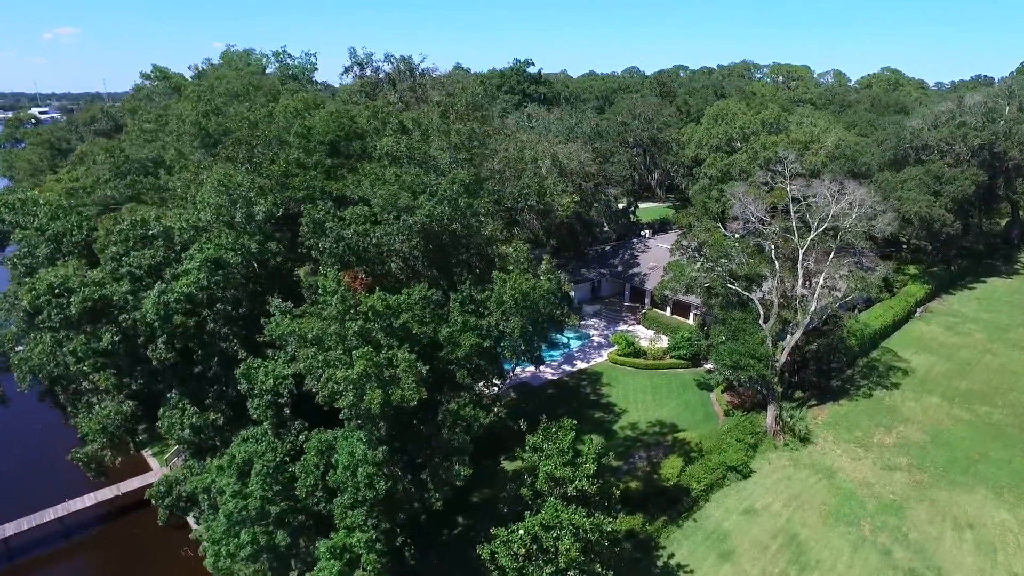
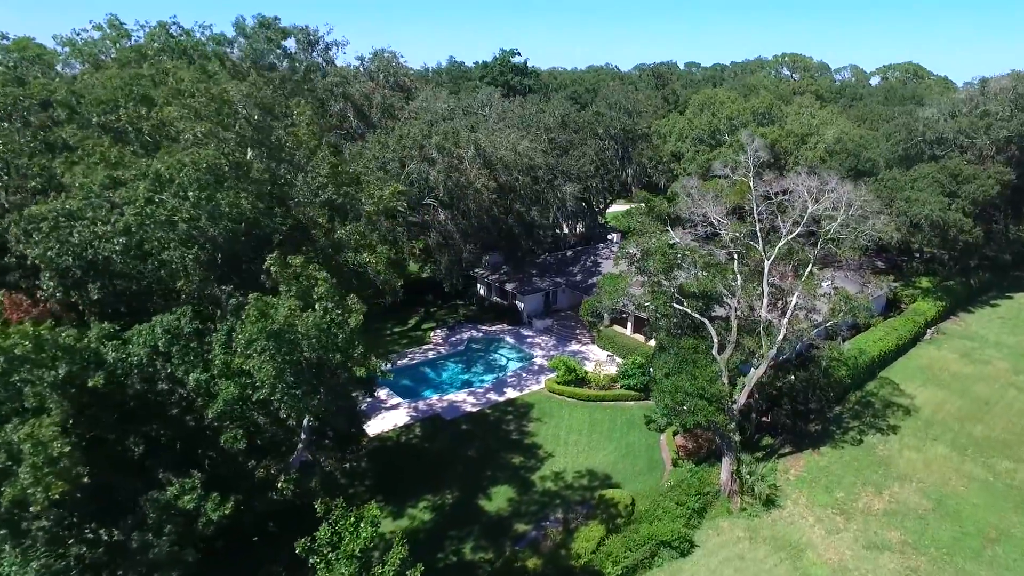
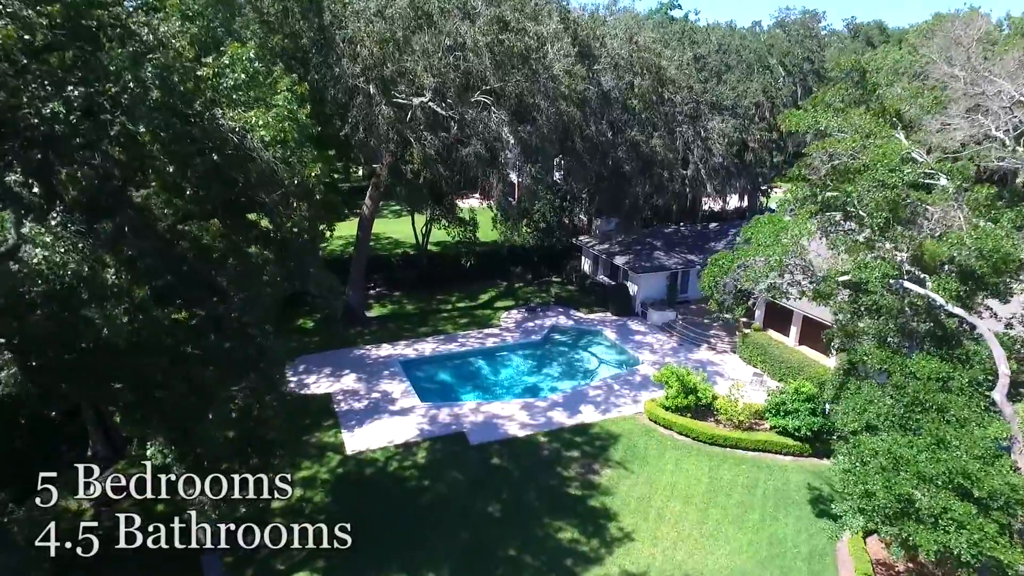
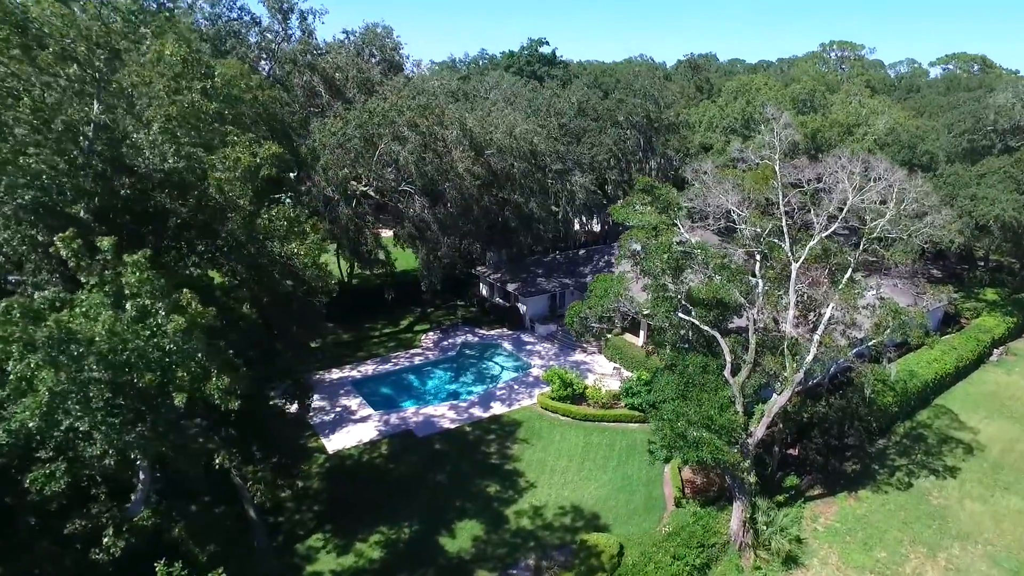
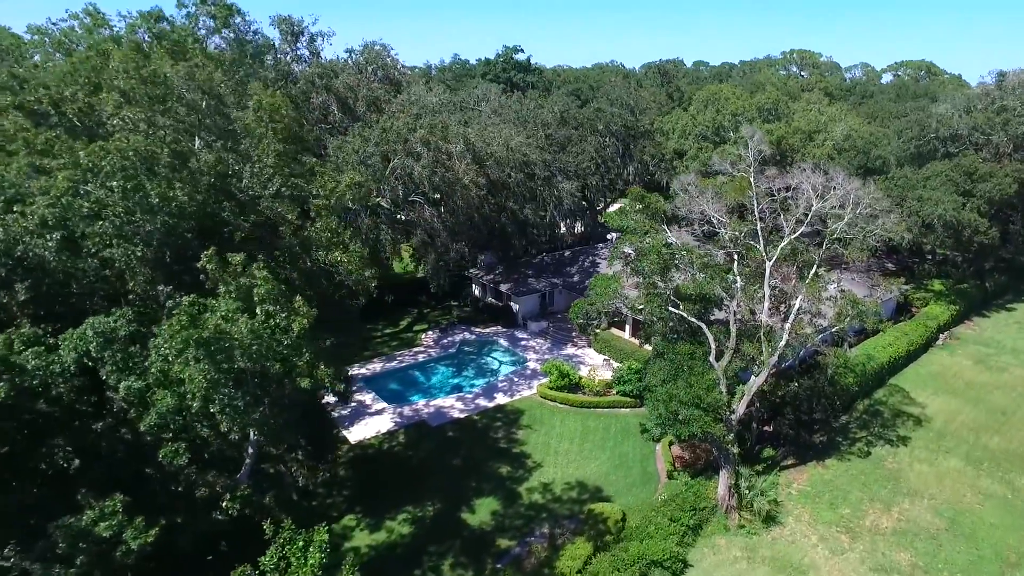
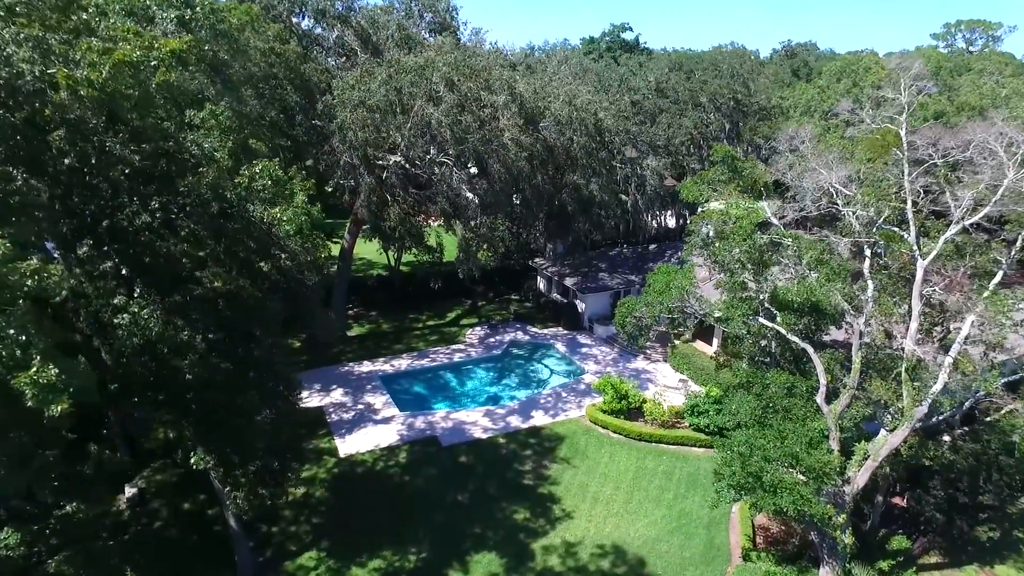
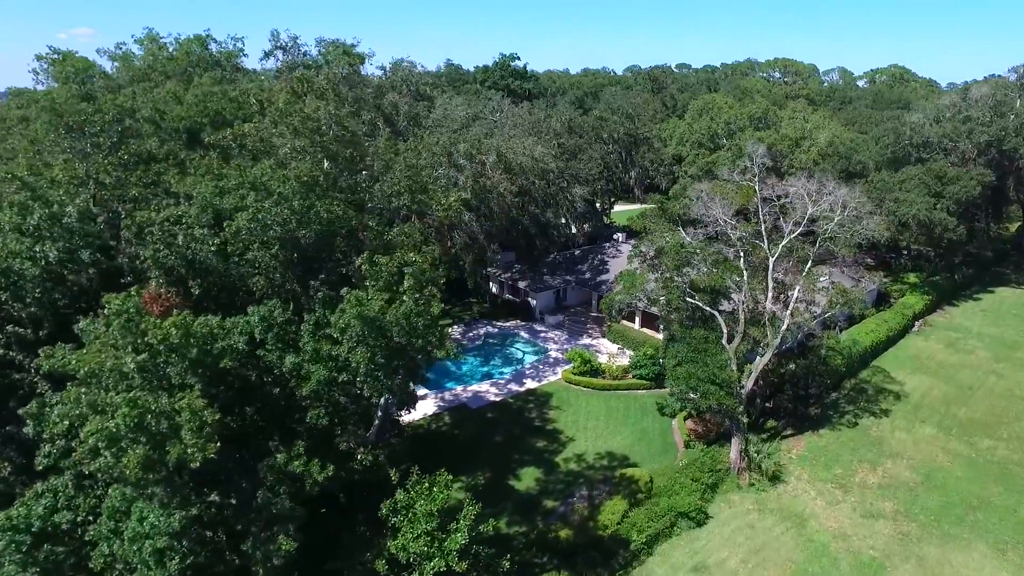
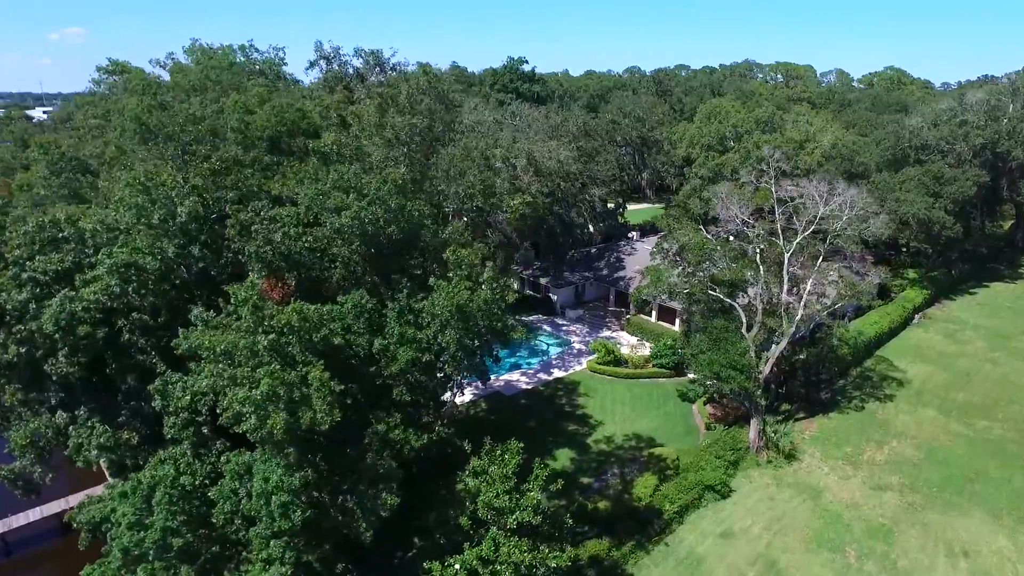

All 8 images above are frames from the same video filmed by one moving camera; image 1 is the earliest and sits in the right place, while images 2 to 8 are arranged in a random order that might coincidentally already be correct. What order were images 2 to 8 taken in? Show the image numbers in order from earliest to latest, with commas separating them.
8, 7, 2, 5, 4, 6, 3
